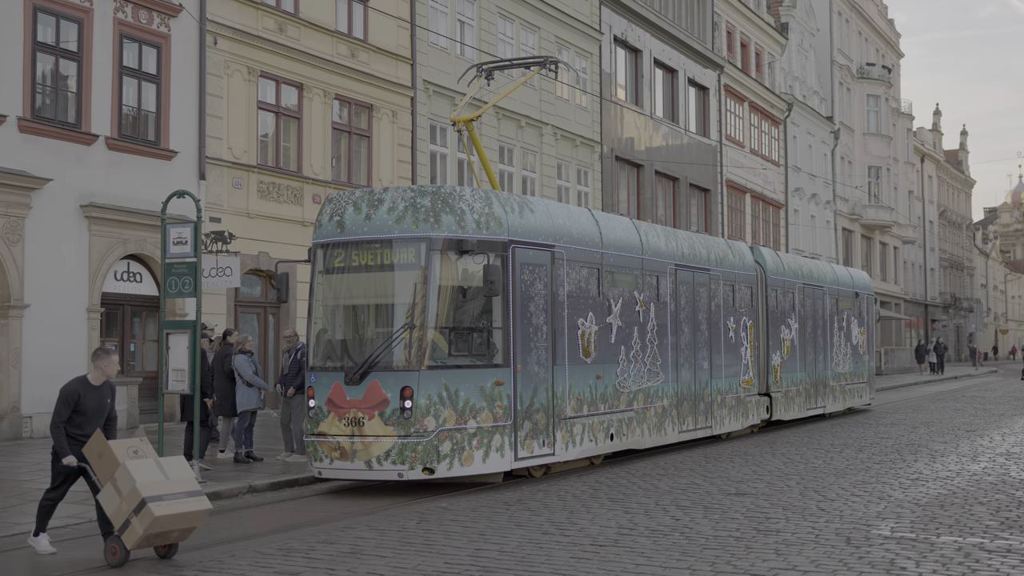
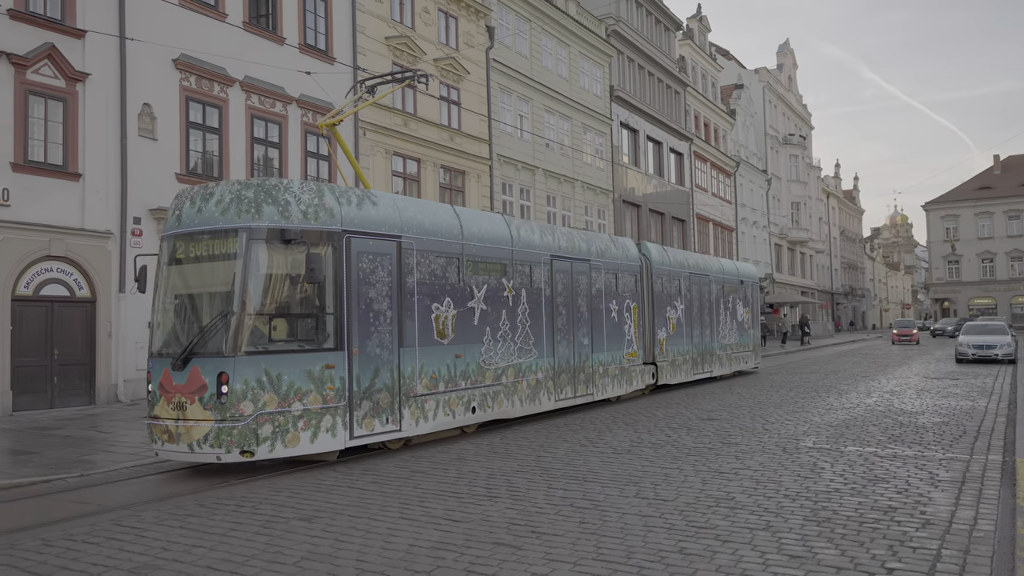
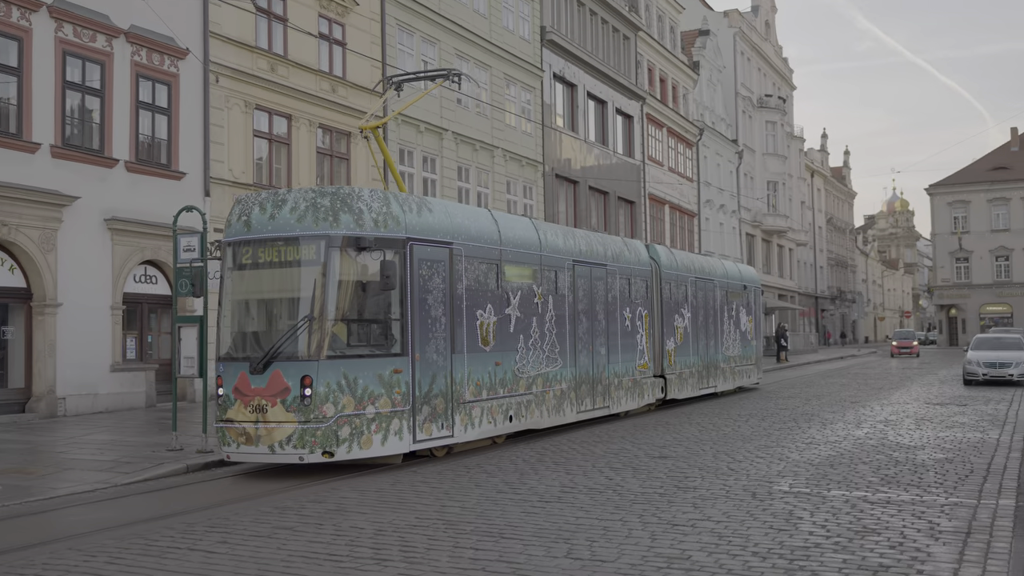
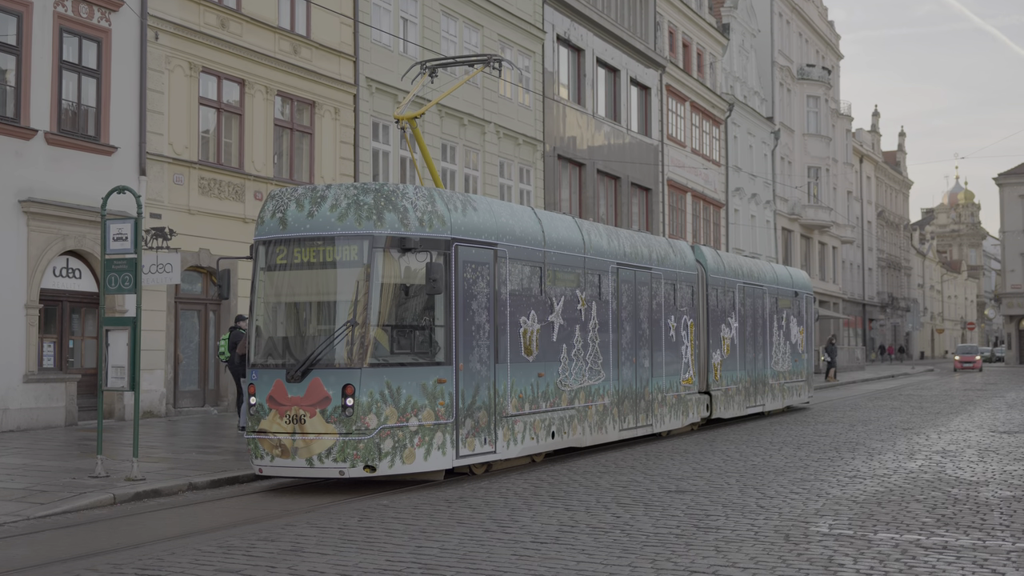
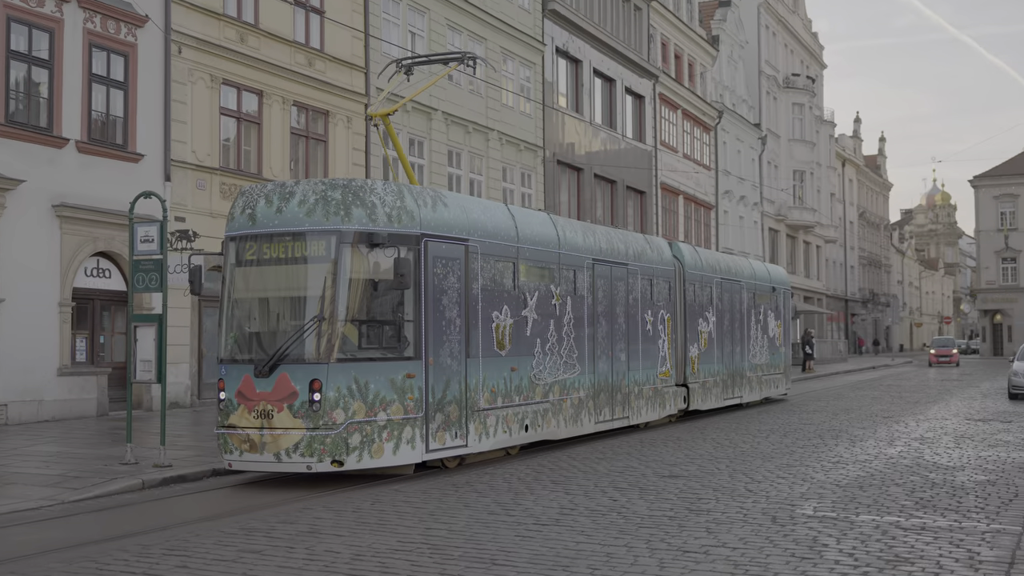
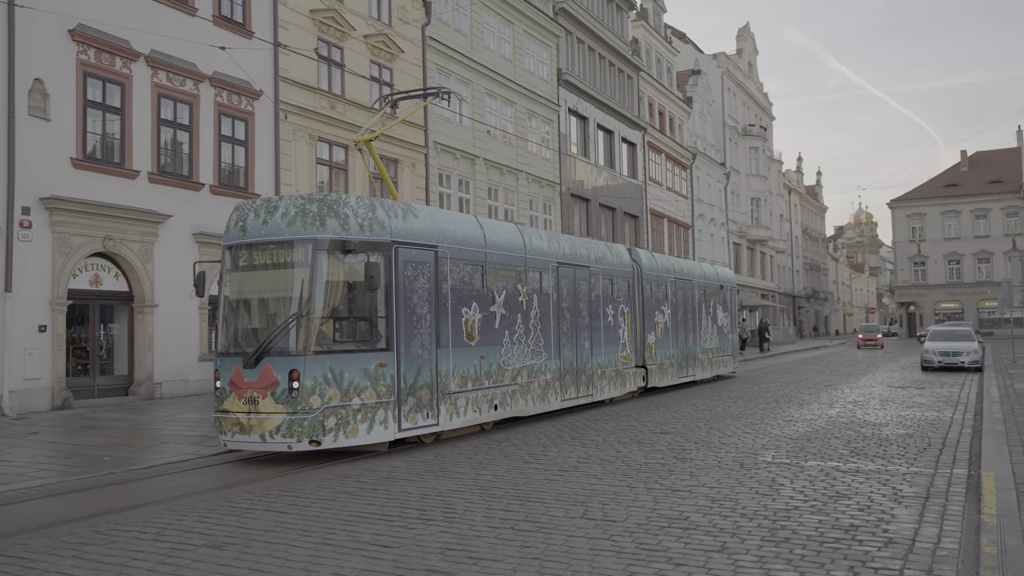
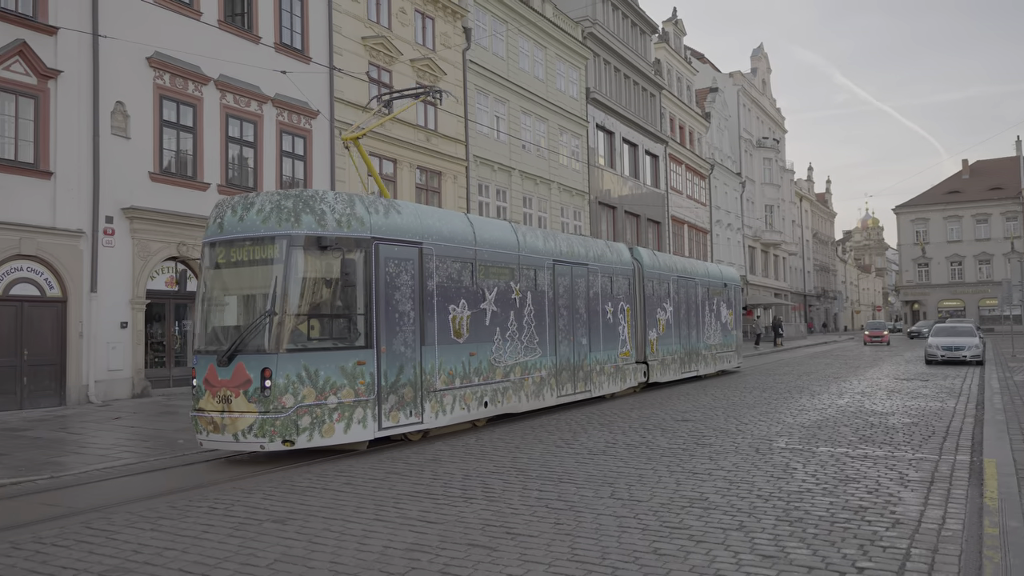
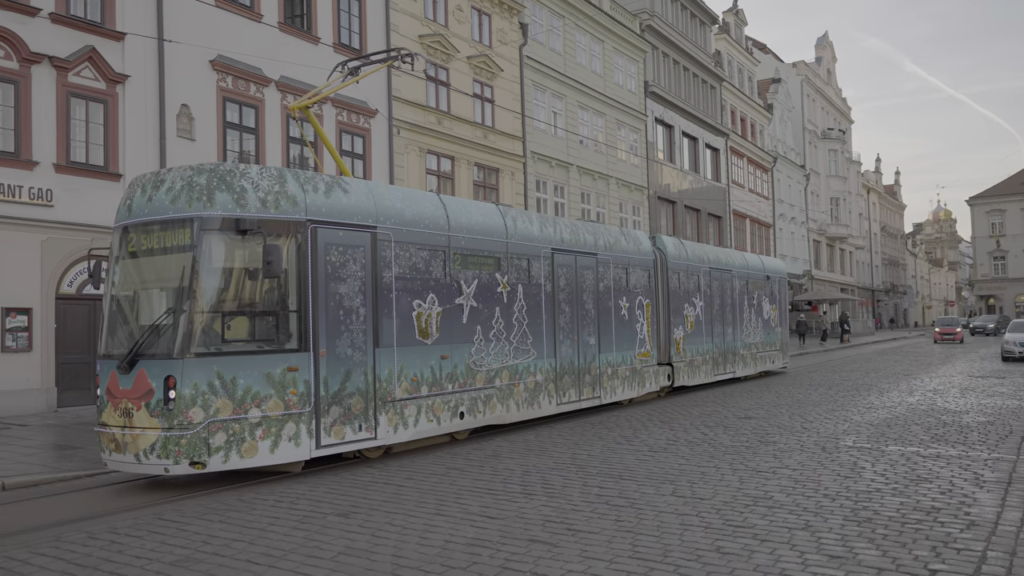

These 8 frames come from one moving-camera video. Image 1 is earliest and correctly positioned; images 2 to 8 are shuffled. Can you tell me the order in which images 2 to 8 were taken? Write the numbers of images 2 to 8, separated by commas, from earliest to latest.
4, 5, 3, 6, 7, 2, 8
